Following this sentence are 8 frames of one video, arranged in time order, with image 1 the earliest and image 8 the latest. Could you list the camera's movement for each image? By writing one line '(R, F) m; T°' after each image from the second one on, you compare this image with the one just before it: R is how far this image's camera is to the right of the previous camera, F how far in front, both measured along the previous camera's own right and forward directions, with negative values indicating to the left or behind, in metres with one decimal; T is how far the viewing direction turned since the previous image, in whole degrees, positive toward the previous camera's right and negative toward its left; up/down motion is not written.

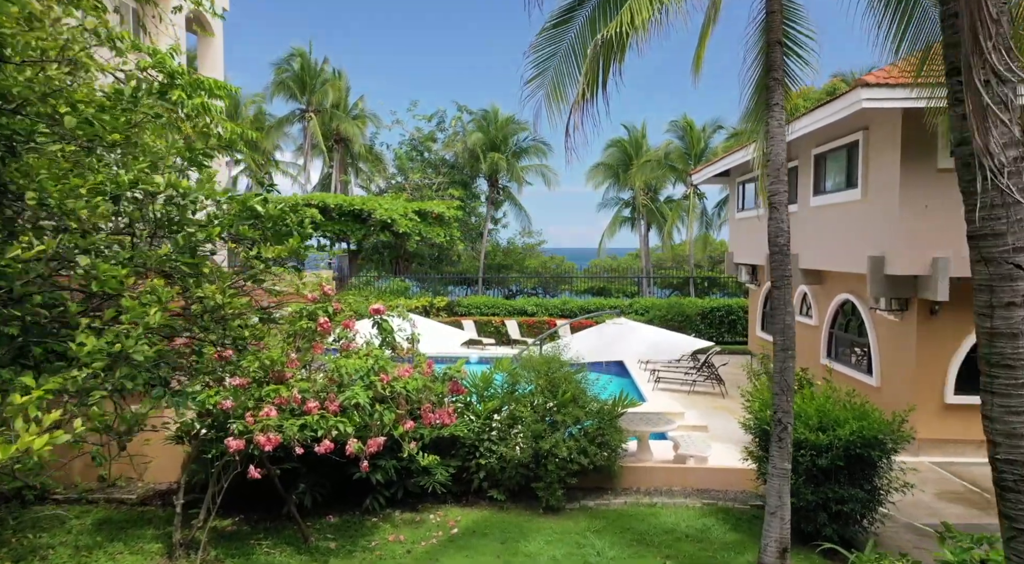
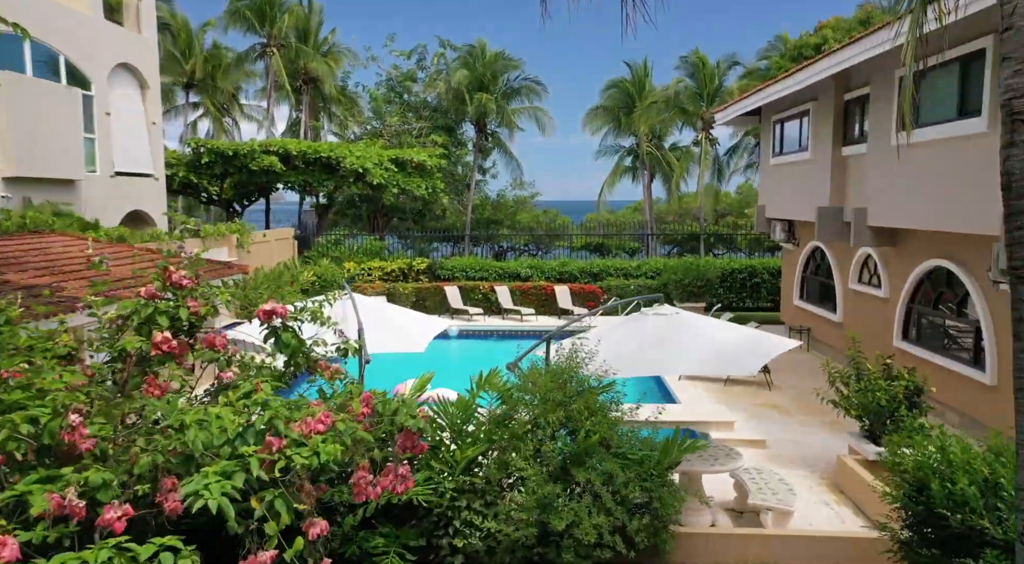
(0.0, +3.4) m; +1°
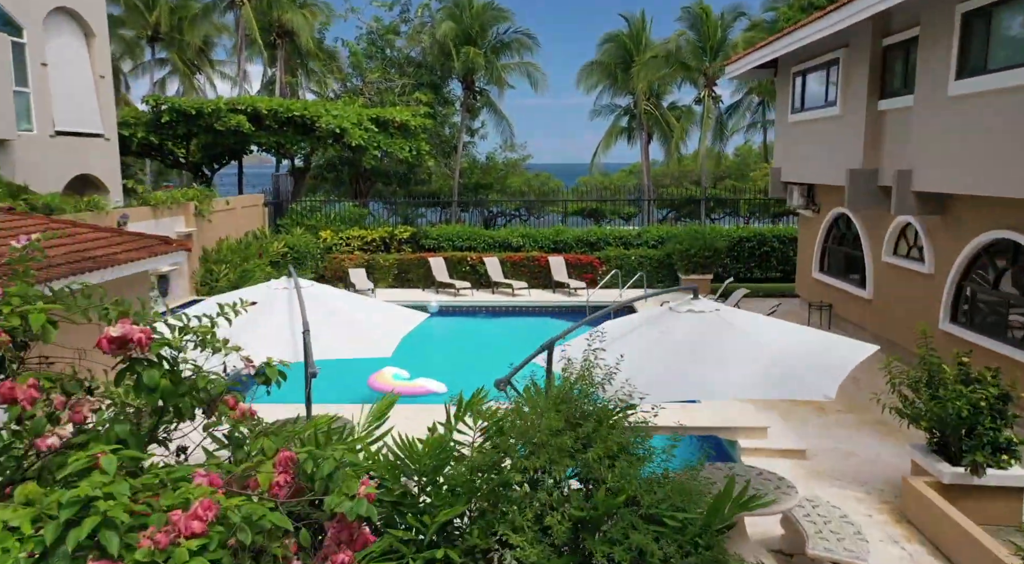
(0.0, +1.7) m; +1°
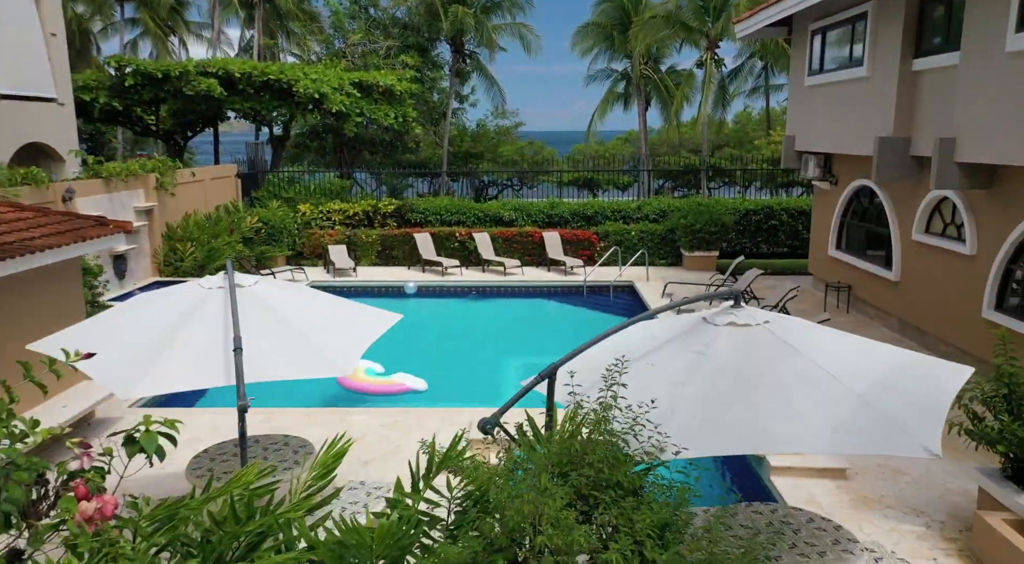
(0.0, +1.3) m; +1°
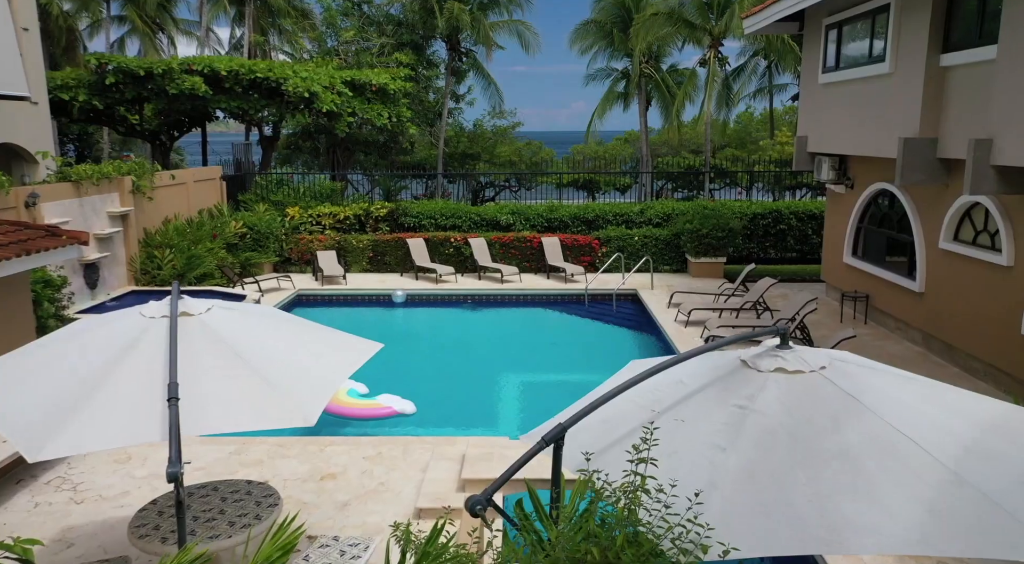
(0.0, +0.8) m; 0°
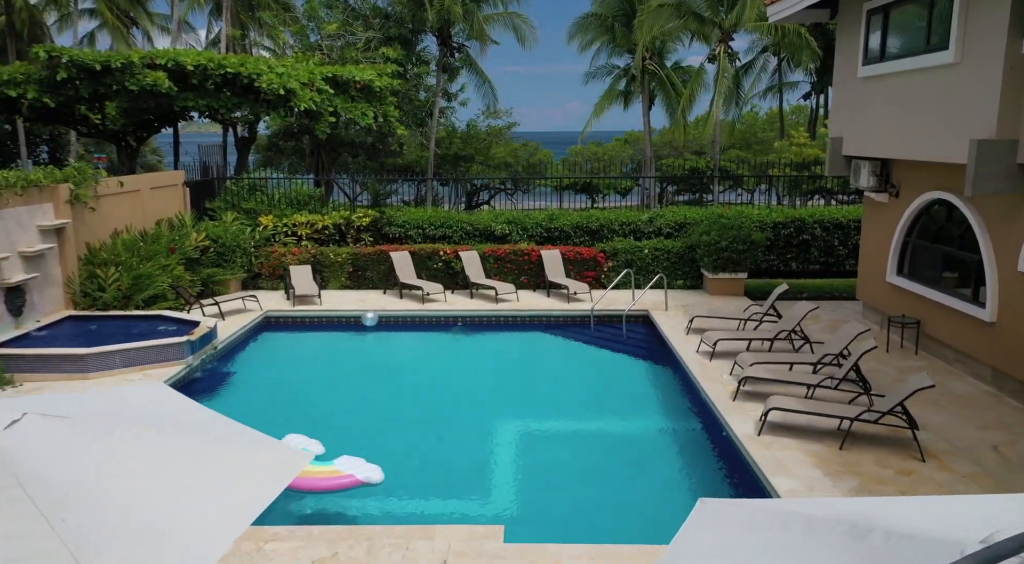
(0.0, +1.8) m; 0°
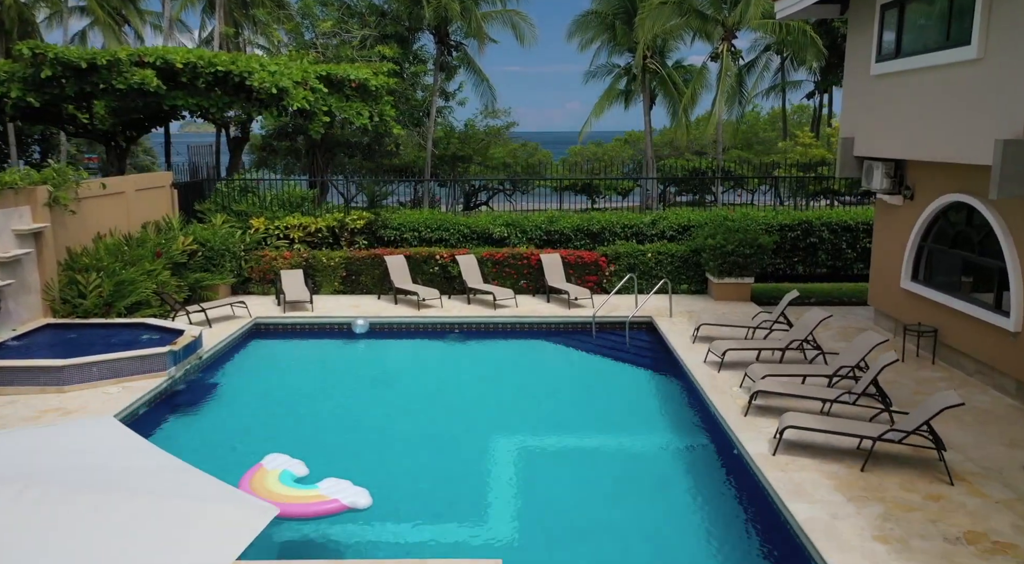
(0.0, +0.5) m; 0°
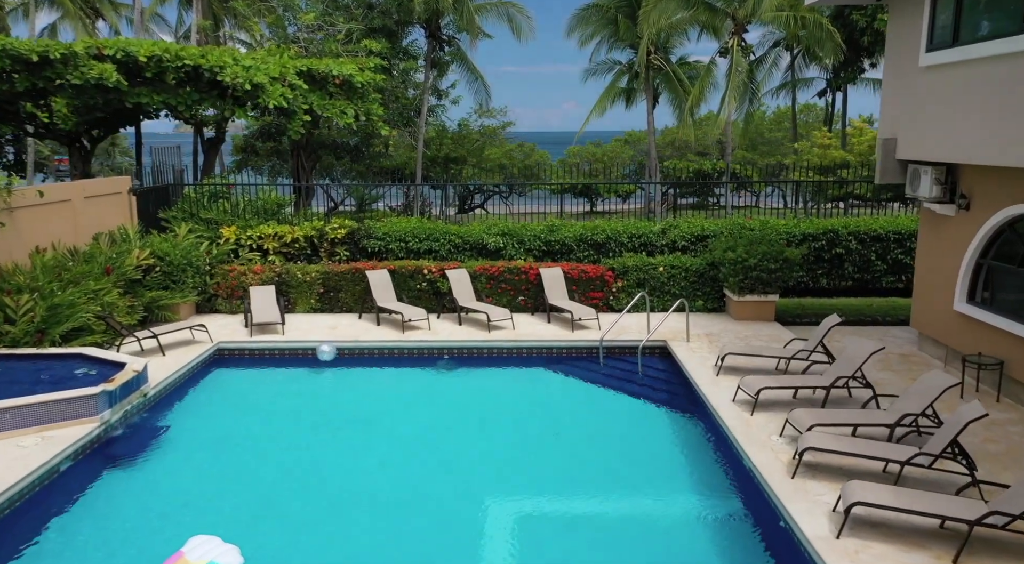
(0.0, +1.5) m; 0°
